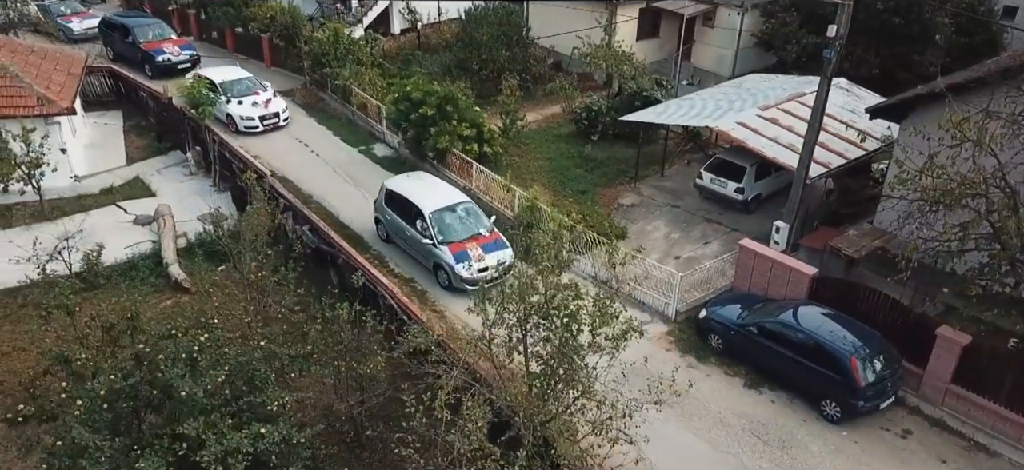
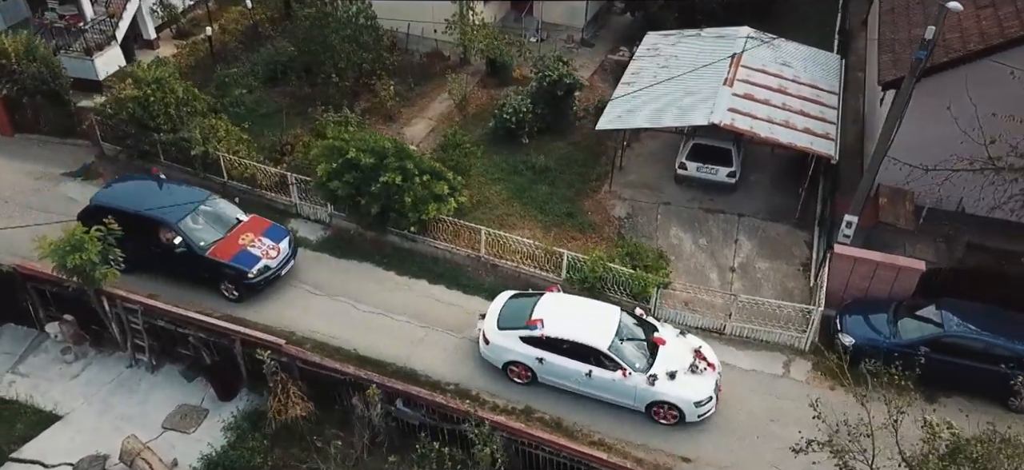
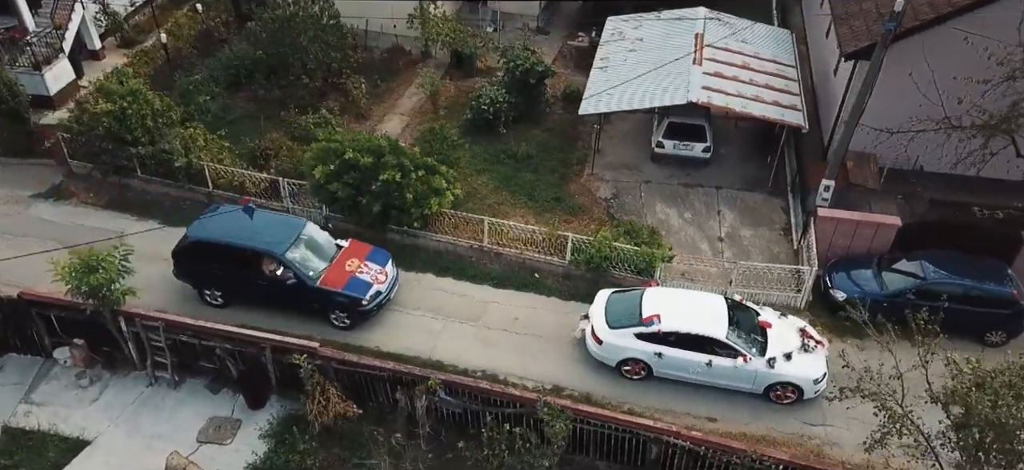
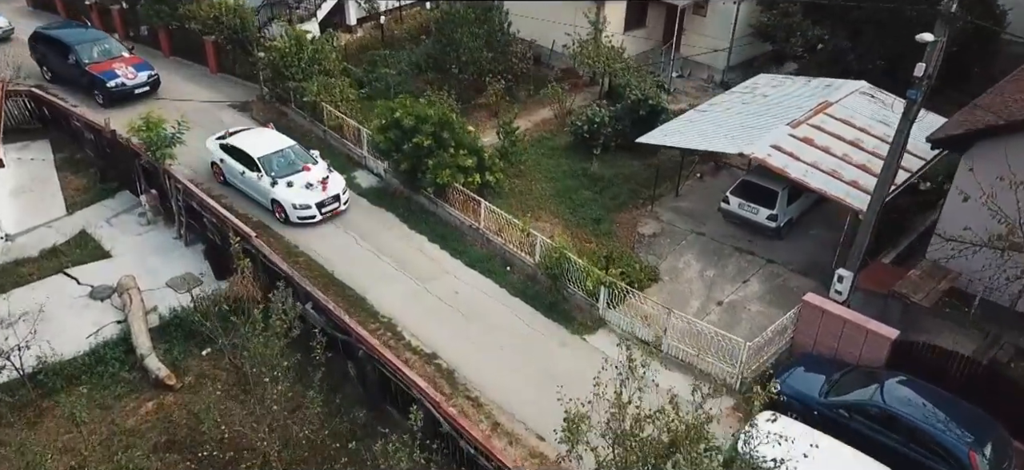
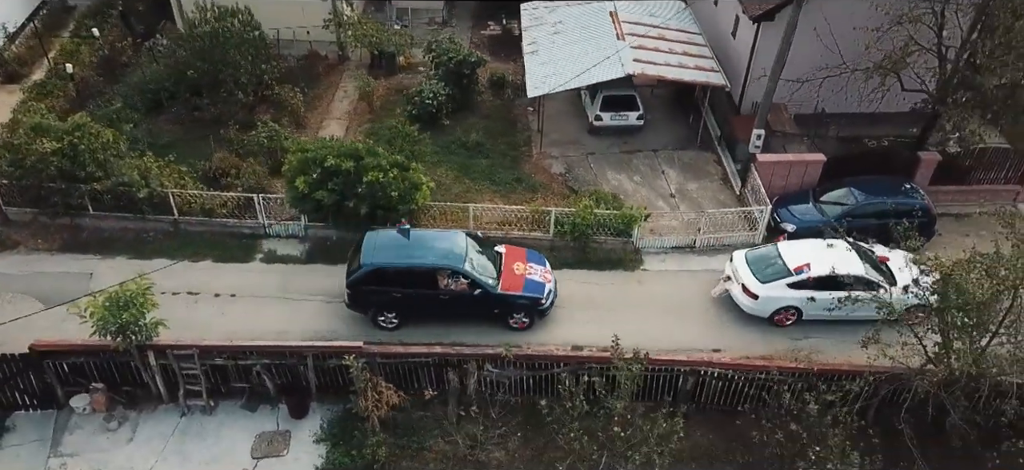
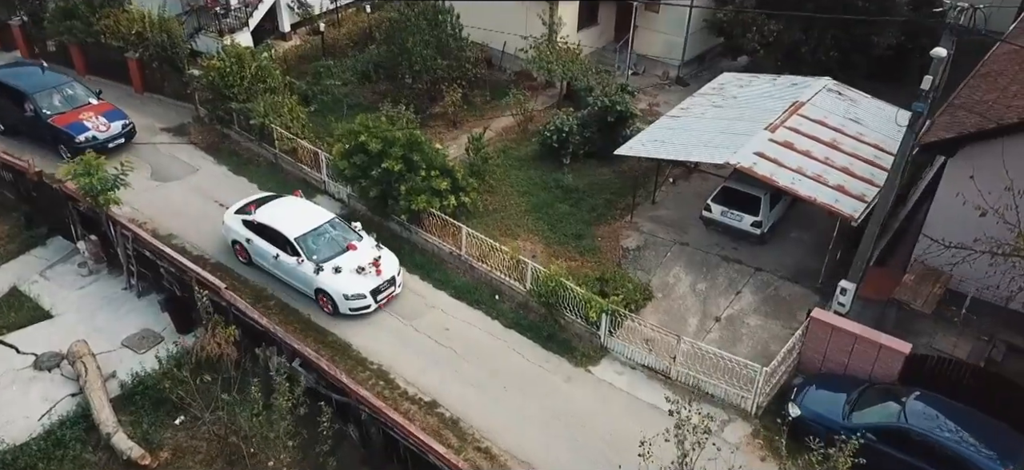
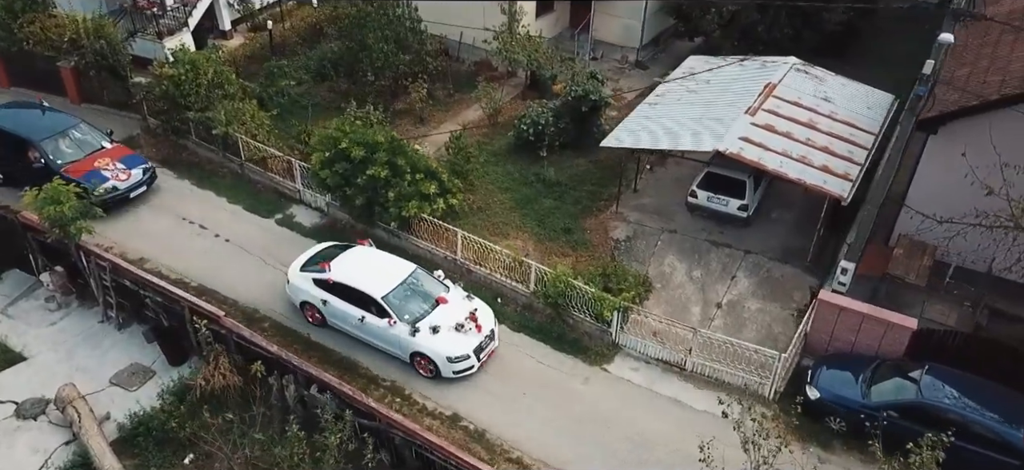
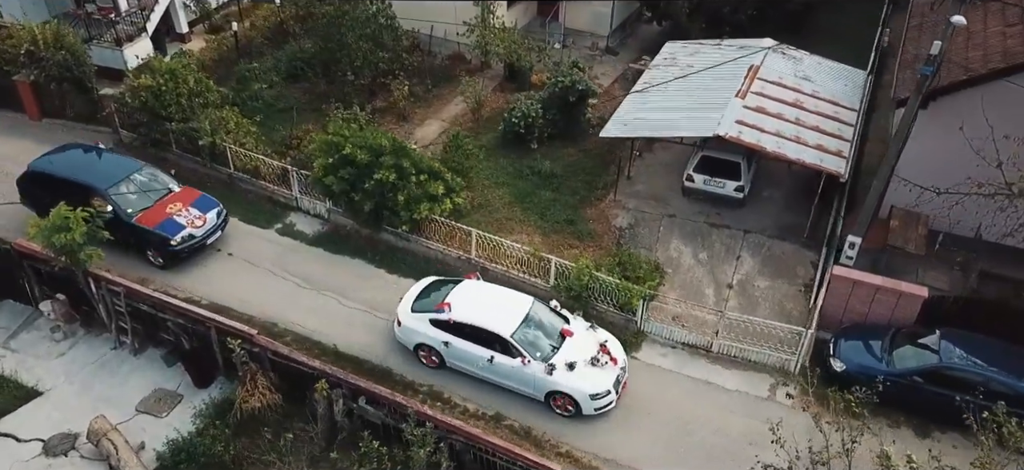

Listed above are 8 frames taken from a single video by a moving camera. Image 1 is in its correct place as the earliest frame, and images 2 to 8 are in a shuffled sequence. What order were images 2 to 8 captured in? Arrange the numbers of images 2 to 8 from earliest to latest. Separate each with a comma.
4, 6, 7, 8, 2, 3, 5
